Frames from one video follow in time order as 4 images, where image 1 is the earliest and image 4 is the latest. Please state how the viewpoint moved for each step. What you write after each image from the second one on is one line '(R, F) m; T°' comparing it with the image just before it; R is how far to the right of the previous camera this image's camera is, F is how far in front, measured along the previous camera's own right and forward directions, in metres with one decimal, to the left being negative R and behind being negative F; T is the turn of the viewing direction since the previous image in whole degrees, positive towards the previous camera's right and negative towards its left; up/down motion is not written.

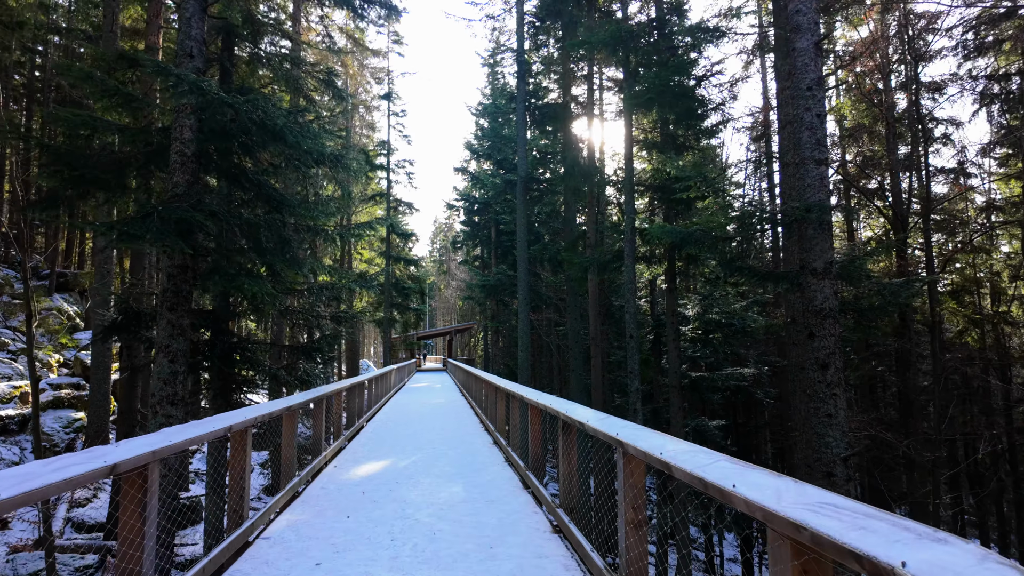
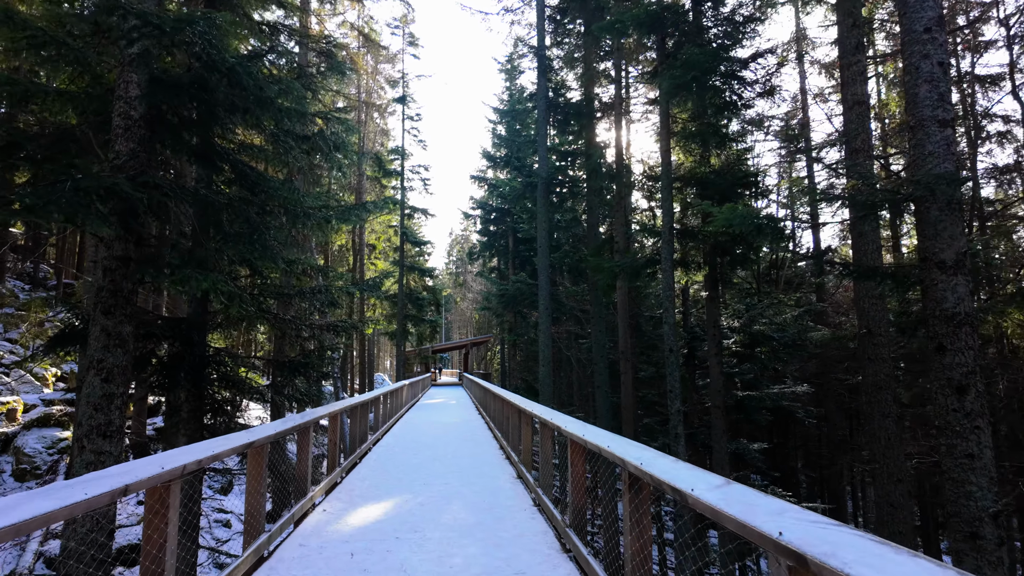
(-0.1, +1.2) m; -2°
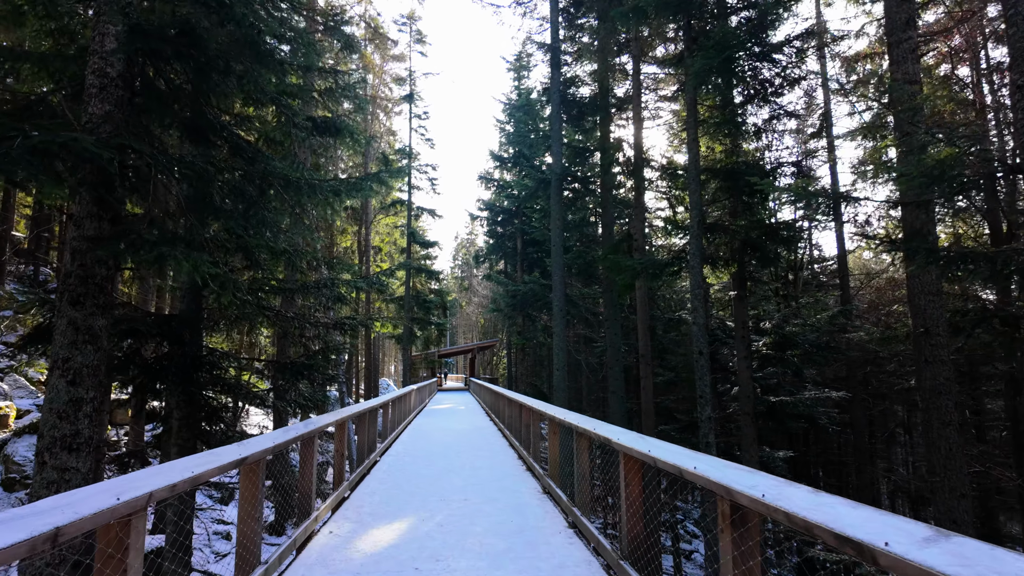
(-0.3, +0.6) m; 0°
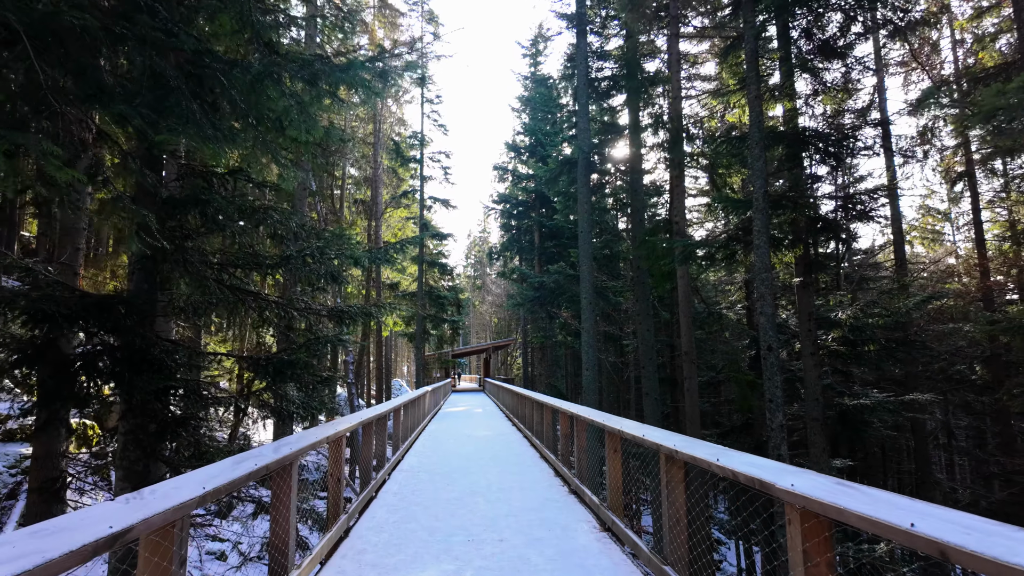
(-0.3, +1.4) m; -1°
